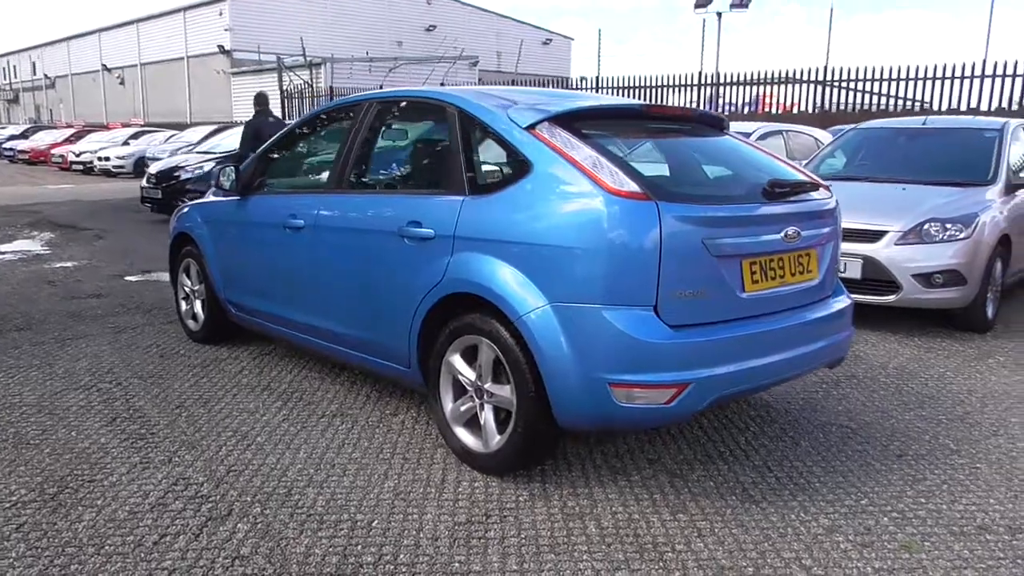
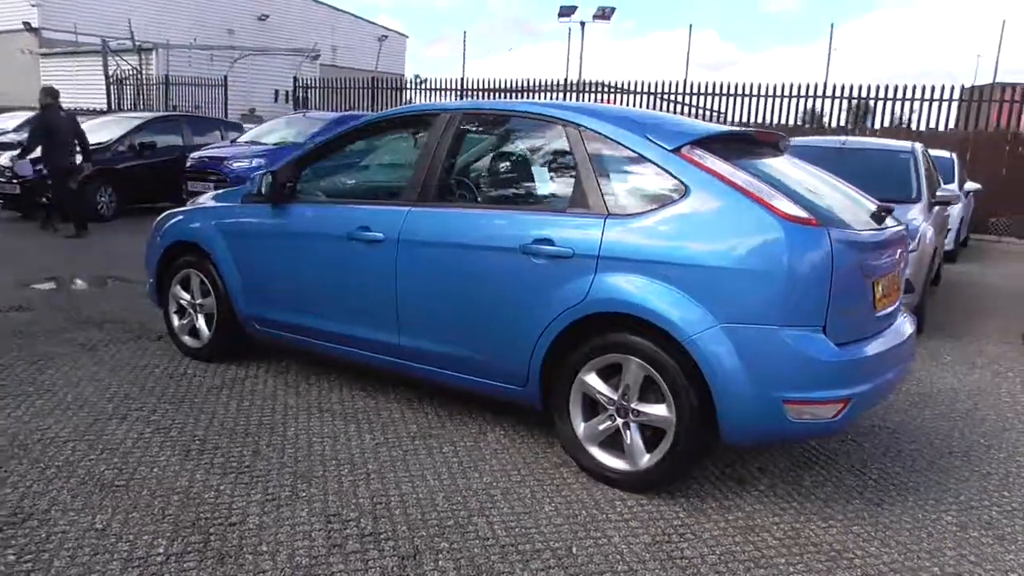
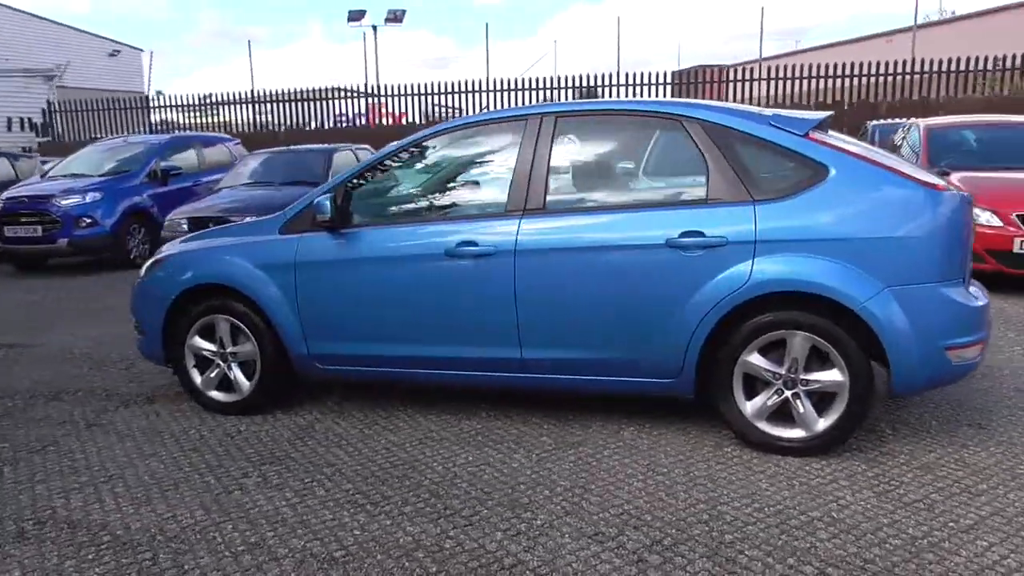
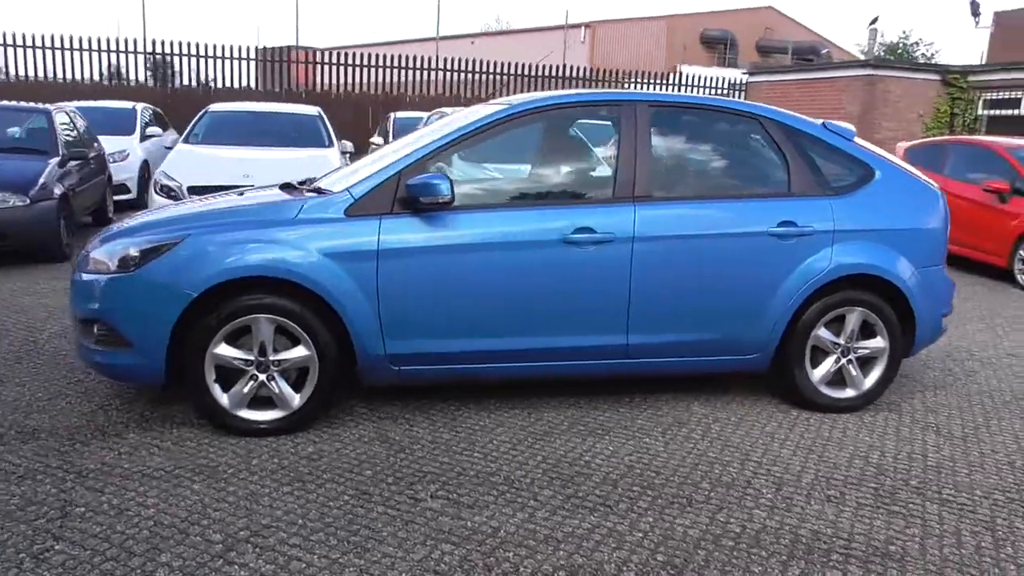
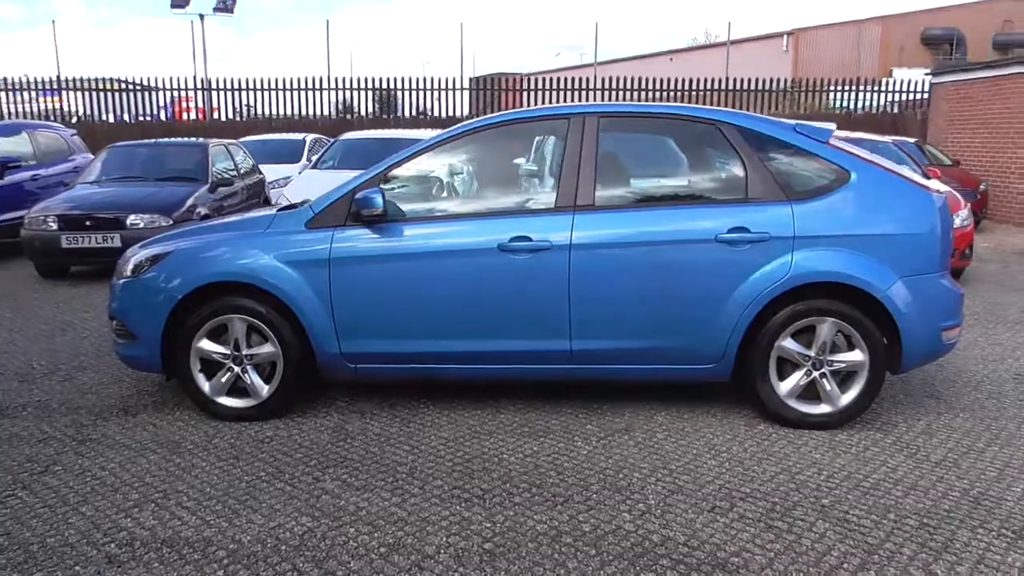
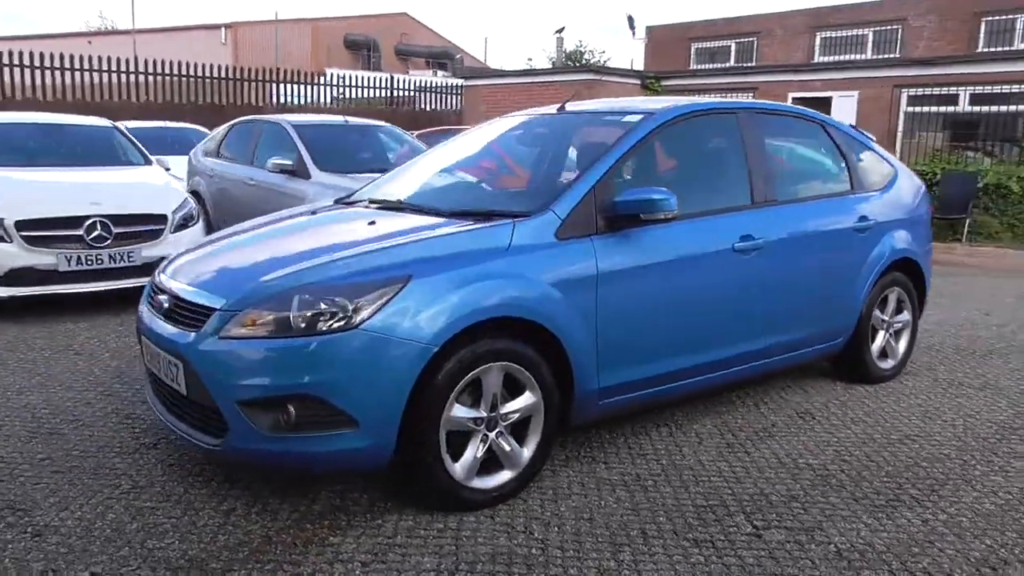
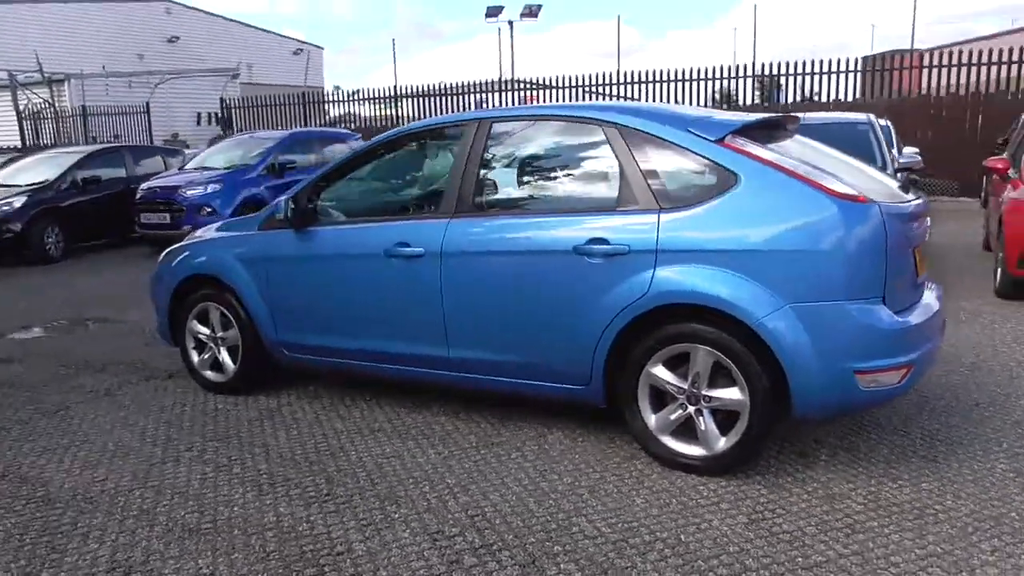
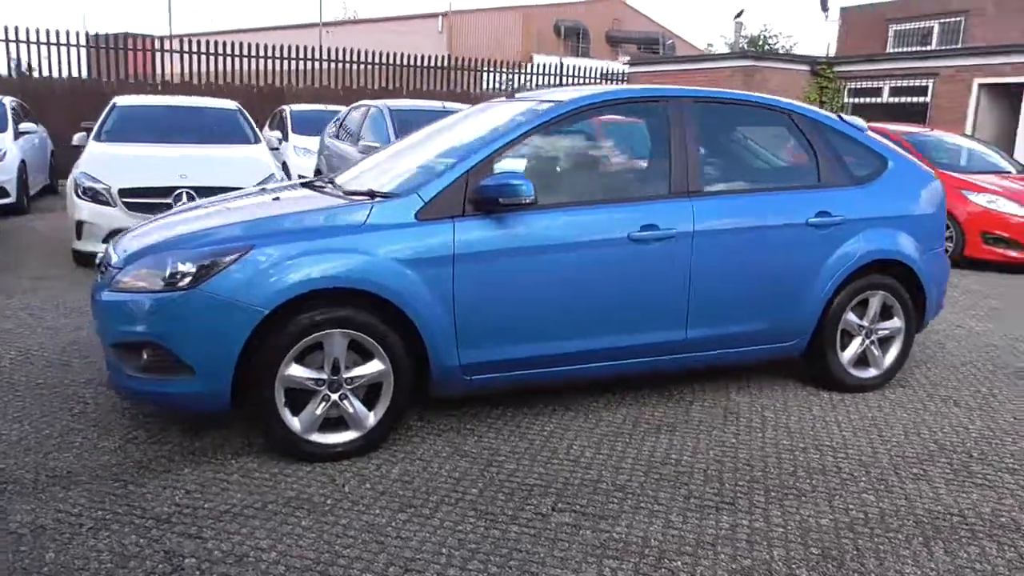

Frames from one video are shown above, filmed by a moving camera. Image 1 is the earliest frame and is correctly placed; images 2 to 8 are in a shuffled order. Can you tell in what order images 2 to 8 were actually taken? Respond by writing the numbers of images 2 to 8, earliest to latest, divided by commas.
2, 7, 3, 5, 4, 8, 6
